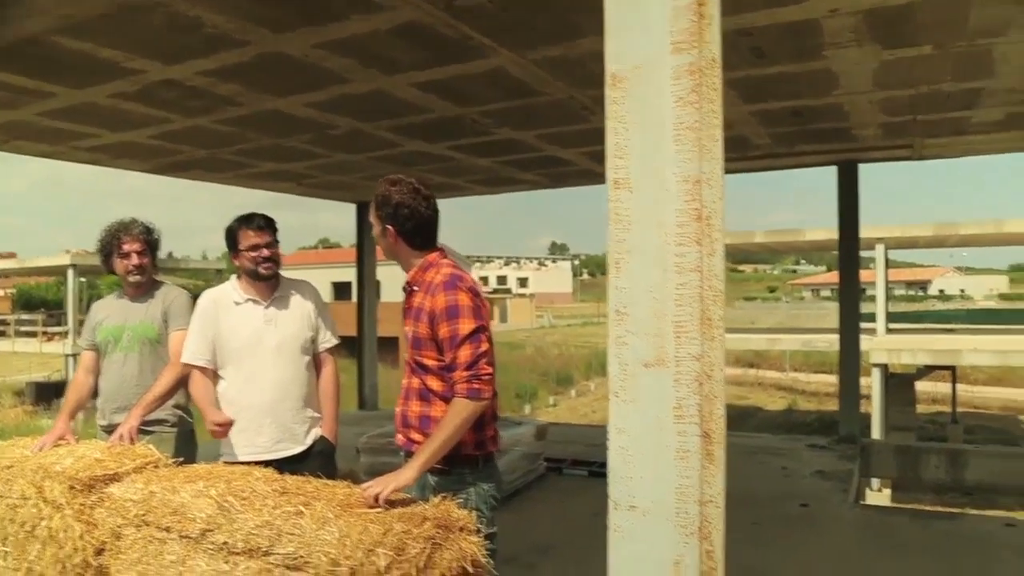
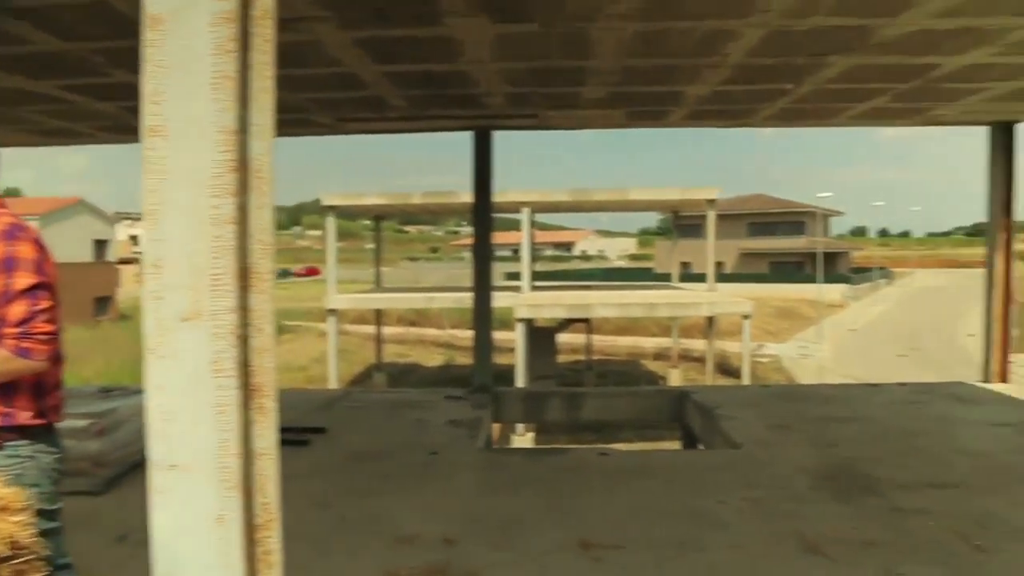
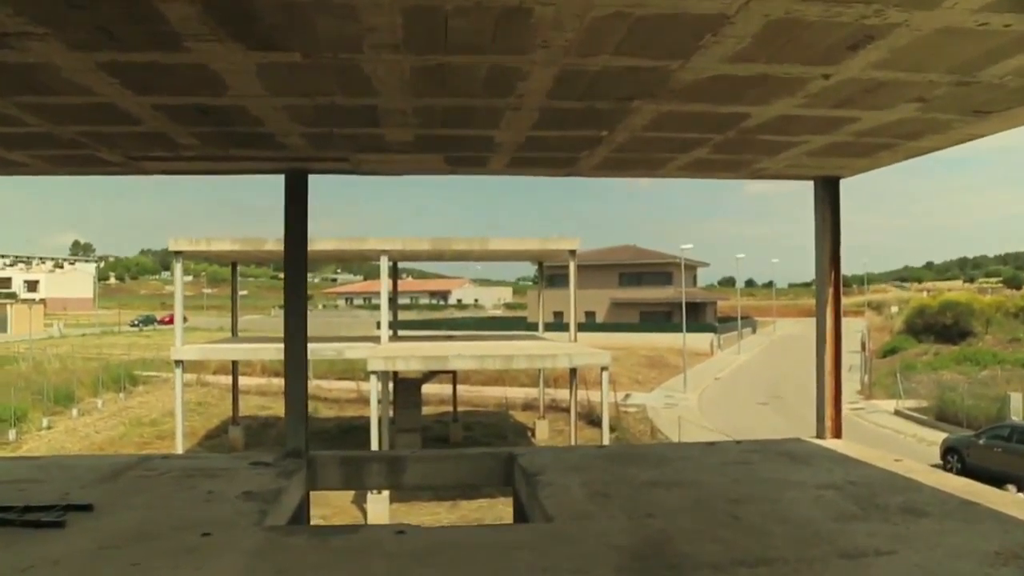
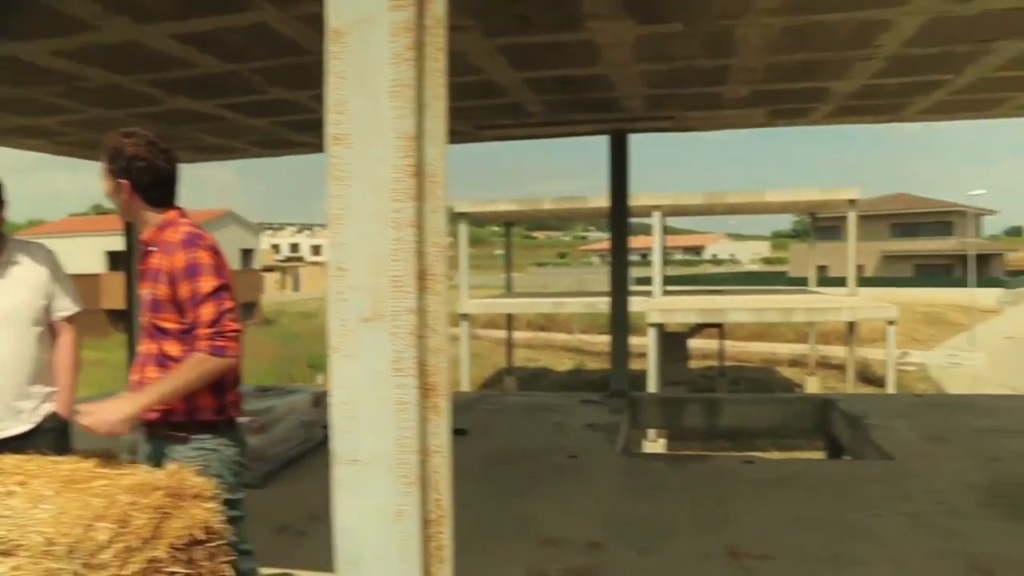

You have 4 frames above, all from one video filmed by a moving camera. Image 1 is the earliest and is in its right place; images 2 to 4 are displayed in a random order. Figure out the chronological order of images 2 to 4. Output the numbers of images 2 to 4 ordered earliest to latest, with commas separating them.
4, 2, 3
